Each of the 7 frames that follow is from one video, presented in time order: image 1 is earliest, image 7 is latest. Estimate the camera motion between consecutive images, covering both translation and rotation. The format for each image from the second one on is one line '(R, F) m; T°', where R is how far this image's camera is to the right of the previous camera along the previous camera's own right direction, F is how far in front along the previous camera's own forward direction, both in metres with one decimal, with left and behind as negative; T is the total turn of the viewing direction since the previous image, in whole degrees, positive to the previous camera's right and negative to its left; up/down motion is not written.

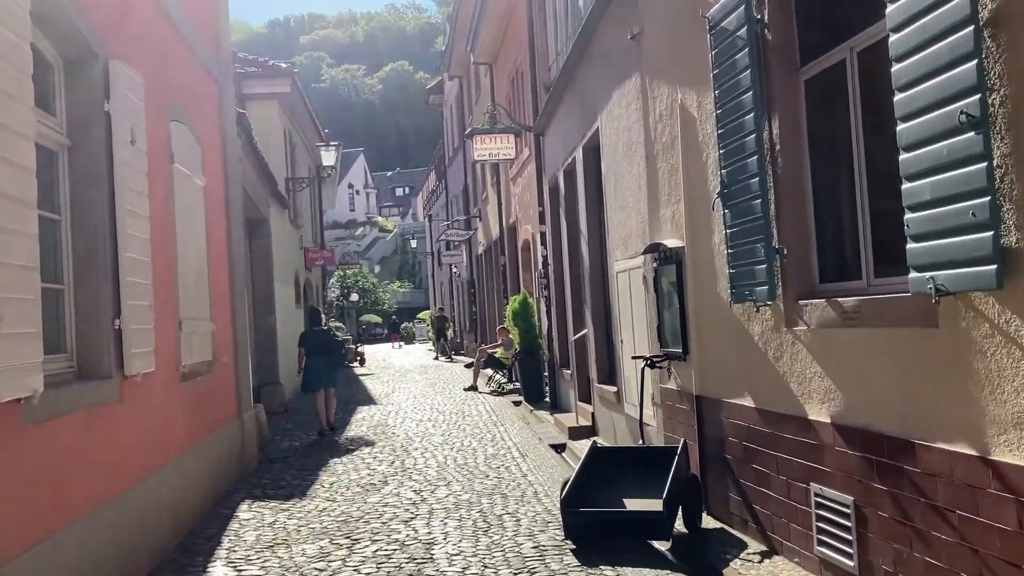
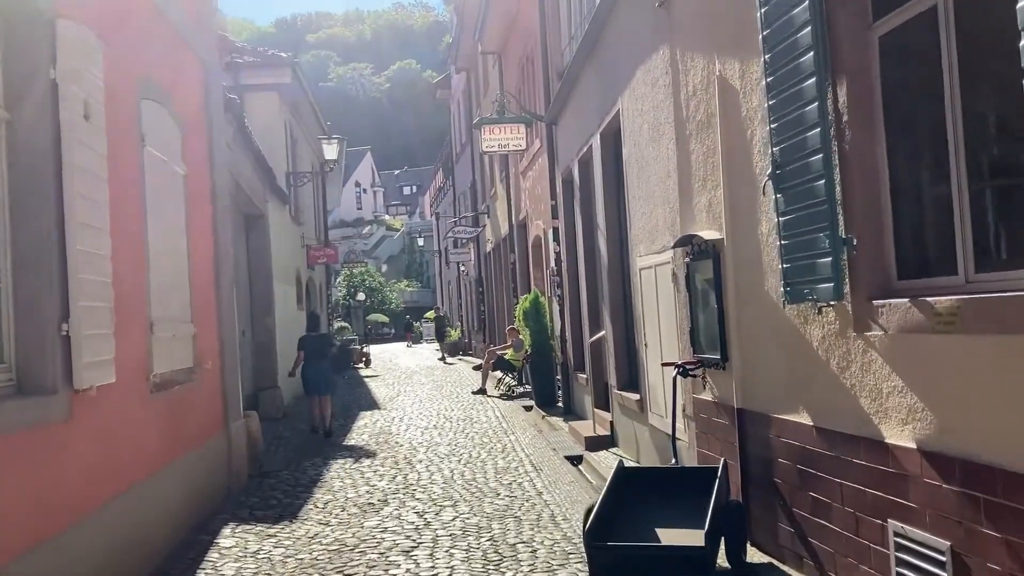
(0.0, +0.8) m; 0°
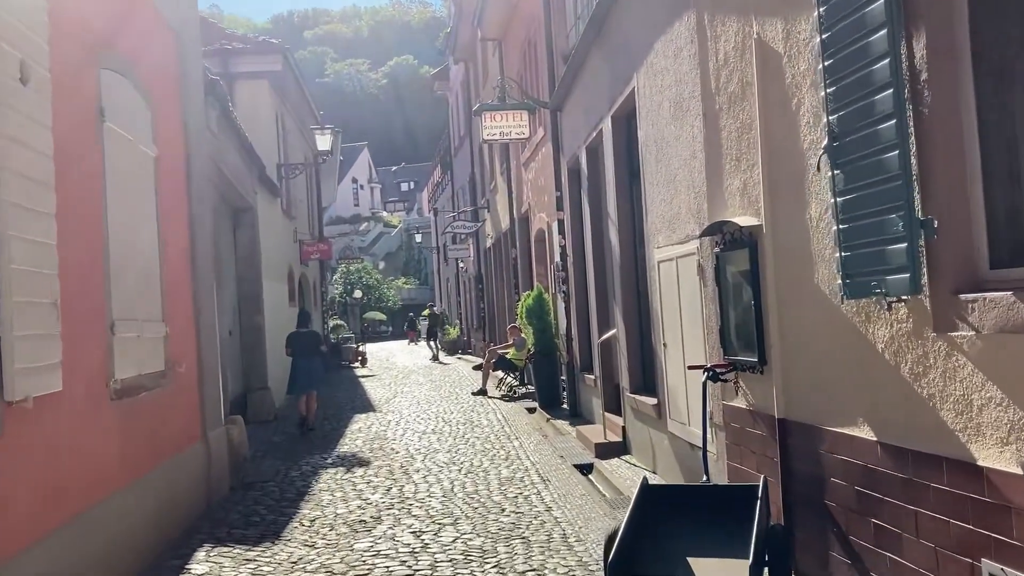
(0.0, +0.7) m; 0°
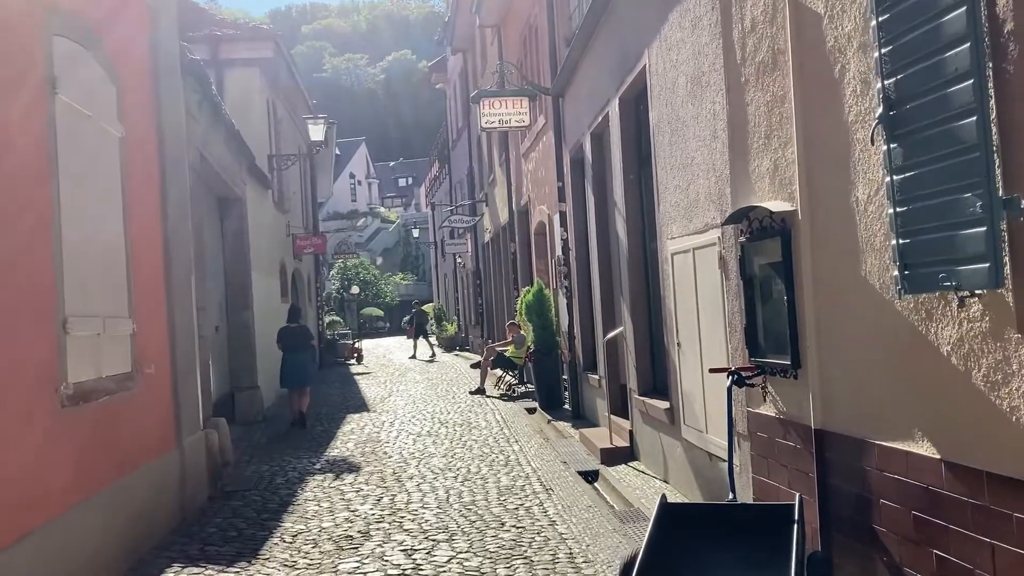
(0.0, +0.6) m; 0°
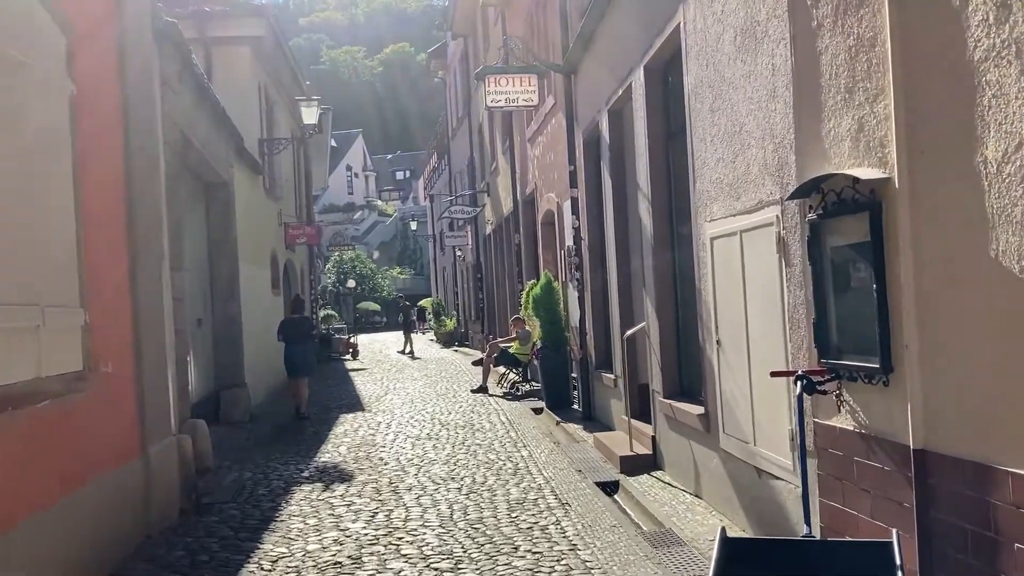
(-0.1, +0.9) m; 0°
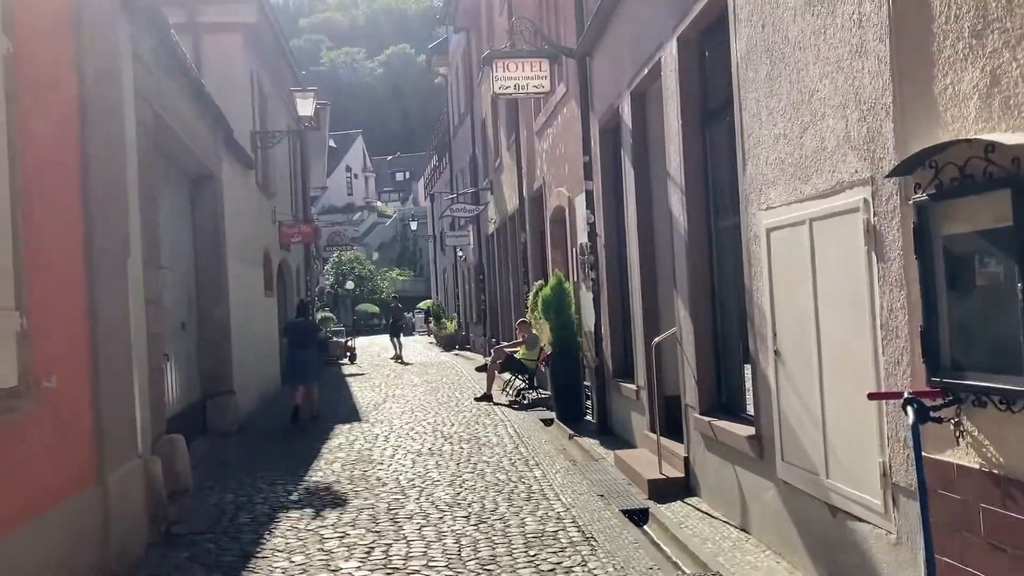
(-0.1, +0.9) m; 0°
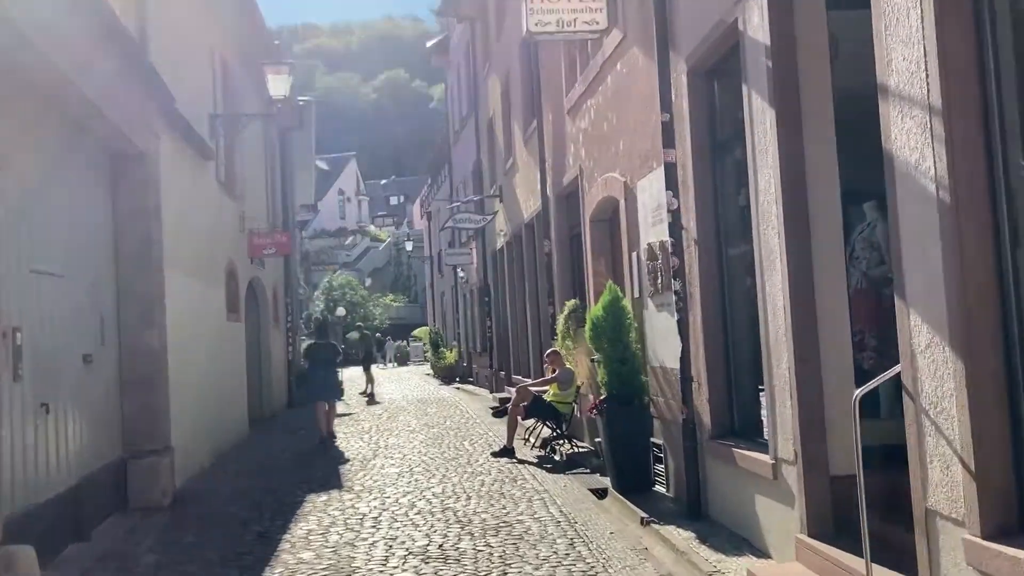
(-0.3, +3.2) m; 0°
